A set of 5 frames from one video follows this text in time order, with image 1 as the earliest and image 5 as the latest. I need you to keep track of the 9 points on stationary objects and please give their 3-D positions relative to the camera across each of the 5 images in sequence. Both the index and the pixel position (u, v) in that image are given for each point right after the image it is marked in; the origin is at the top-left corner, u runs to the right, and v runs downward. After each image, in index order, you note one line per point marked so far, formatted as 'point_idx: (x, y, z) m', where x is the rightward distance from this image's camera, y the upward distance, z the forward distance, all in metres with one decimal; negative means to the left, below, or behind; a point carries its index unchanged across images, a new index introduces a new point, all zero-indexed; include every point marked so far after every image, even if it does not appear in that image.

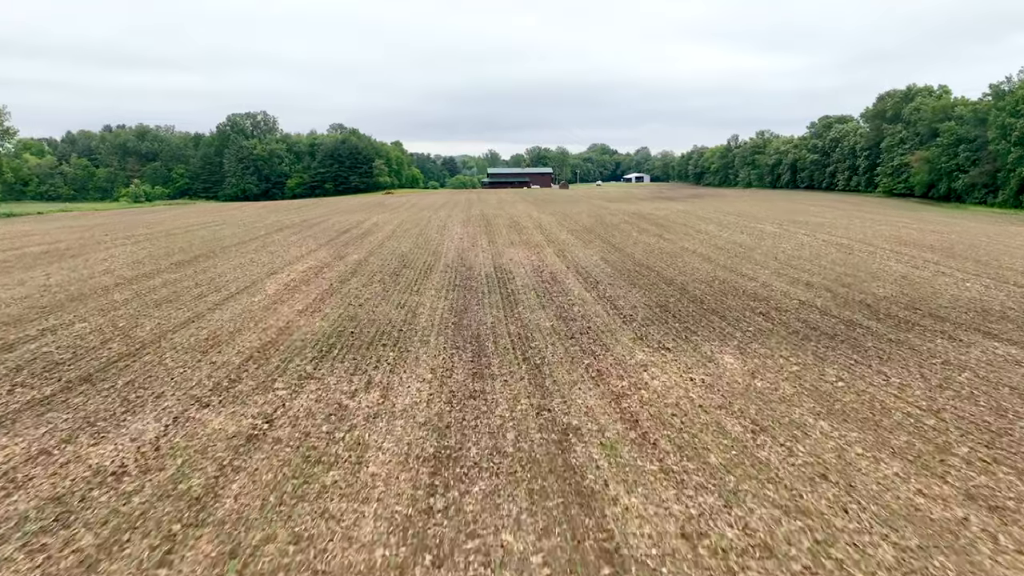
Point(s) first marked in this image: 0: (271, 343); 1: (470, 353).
0: (-7.1, -1.7, +18.8) m
1: (-1.2, -1.8, +17.8) m
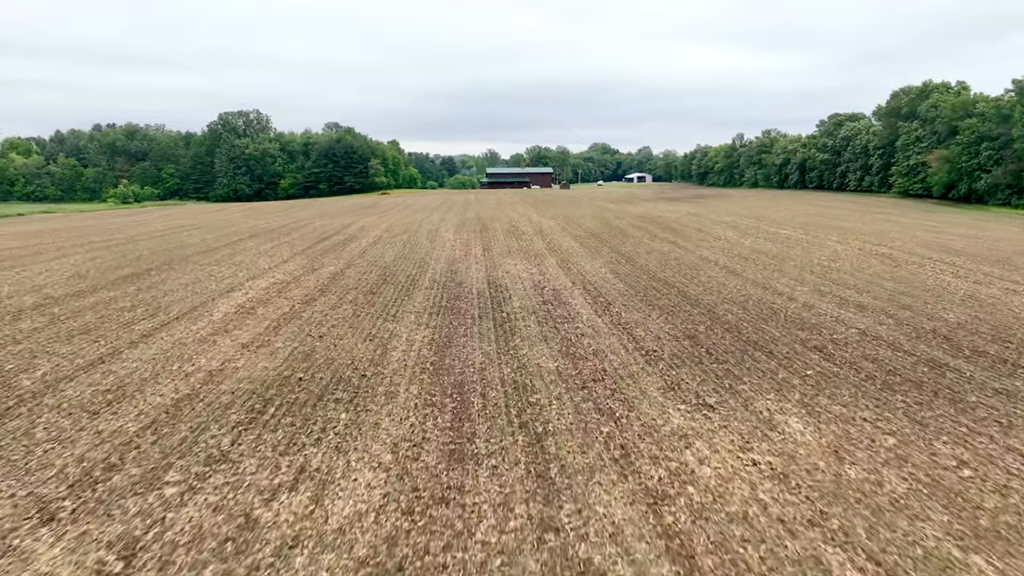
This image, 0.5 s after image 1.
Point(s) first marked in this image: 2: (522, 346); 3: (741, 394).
0: (-7.2, -2.5, +14.3) m
1: (-1.3, -2.6, +13.4) m
2: (+0.3, -1.7, +18.8) m
3: (+5.2, -2.4, +14.8) m
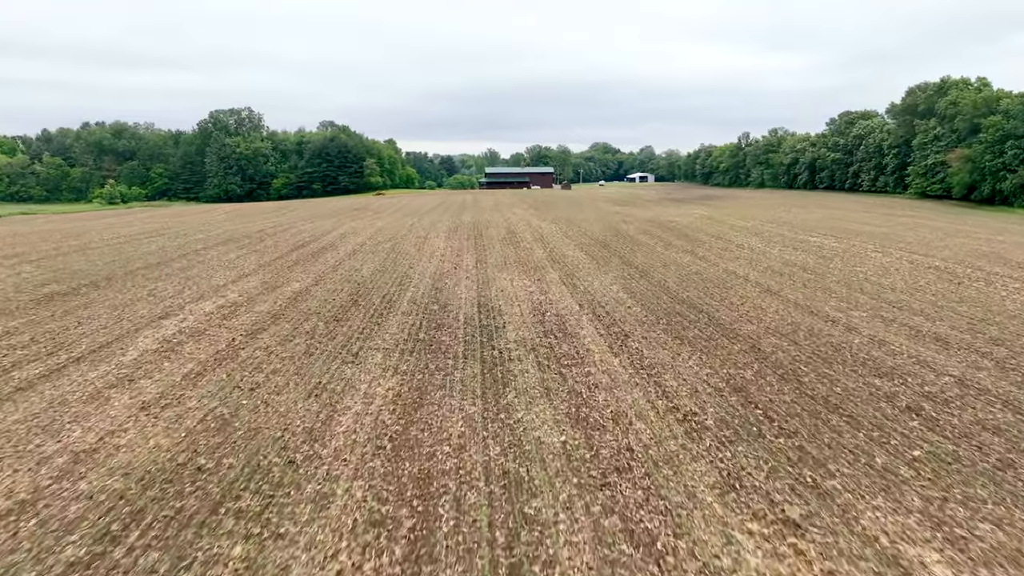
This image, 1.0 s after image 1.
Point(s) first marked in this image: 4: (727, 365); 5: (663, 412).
0: (-7.4, -3.3, +9.7) m
1: (-1.5, -3.5, +8.7) m
2: (+0.1, -2.5, +14.2) m
3: (+5.0, -3.3, +10.1) m
4: (+5.5, -2.0, +16.8) m
5: (+3.2, -2.6, +13.7) m
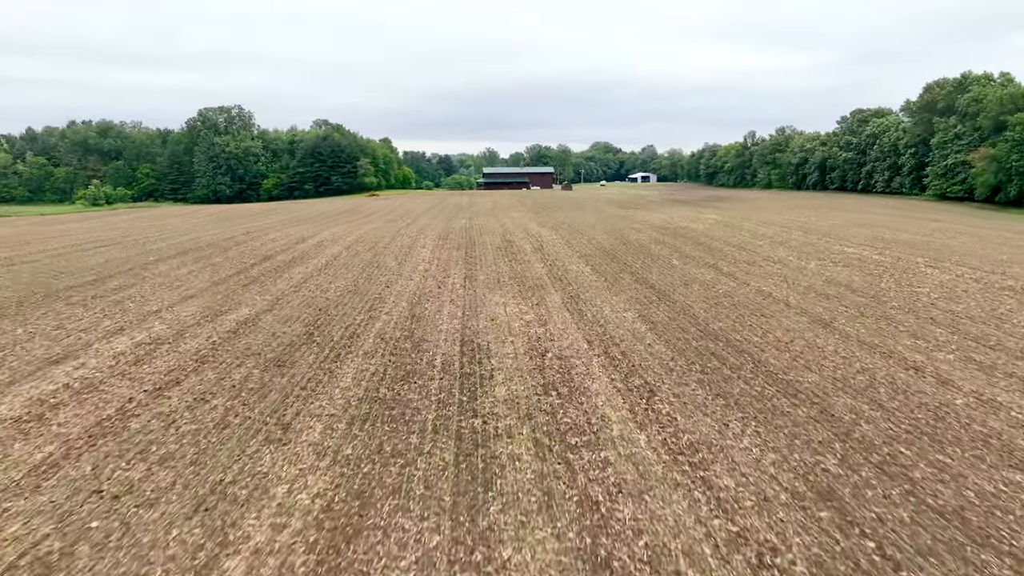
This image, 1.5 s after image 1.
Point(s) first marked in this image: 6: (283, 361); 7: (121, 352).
0: (-7.7, -4.3, +5.0) m
1: (-1.7, -4.5, +4.0) m
2: (-0.1, -3.5, +9.5) m
3: (+4.8, -4.2, +5.4) m
4: (+5.3, -2.9, +12.0) m
5: (+2.9, -3.5, +9.0) m
6: (-6.1, -1.9, +17.3) m
7: (-10.9, -1.8, +18.0) m
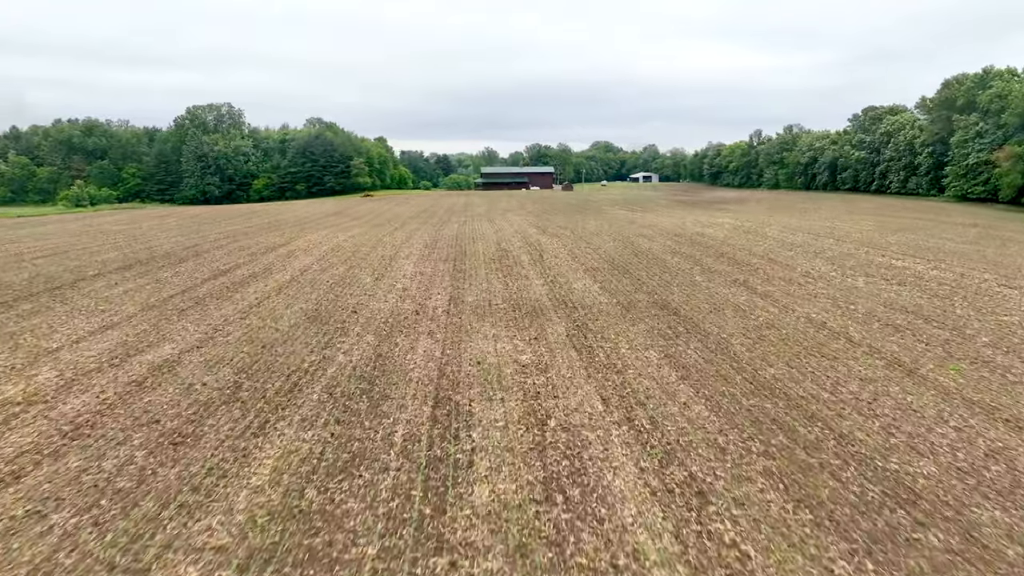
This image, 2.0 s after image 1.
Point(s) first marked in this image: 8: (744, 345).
0: (-7.9, -5.2, +0.3) m
1: (-1.9, -5.4, -0.7) m
2: (-0.4, -4.4, +4.8) m
3: (+4.6, -5.1, +0.7) m
4: (+5.1, -3.8, +7.3) m
5: (+2.7, -4.4, +4.3) m
6: (-6.3, -2.8, +12.6) m
7: (-11.1, -2.6, +13.3) m
8: (+6.5, -1.6, +18.1) m
